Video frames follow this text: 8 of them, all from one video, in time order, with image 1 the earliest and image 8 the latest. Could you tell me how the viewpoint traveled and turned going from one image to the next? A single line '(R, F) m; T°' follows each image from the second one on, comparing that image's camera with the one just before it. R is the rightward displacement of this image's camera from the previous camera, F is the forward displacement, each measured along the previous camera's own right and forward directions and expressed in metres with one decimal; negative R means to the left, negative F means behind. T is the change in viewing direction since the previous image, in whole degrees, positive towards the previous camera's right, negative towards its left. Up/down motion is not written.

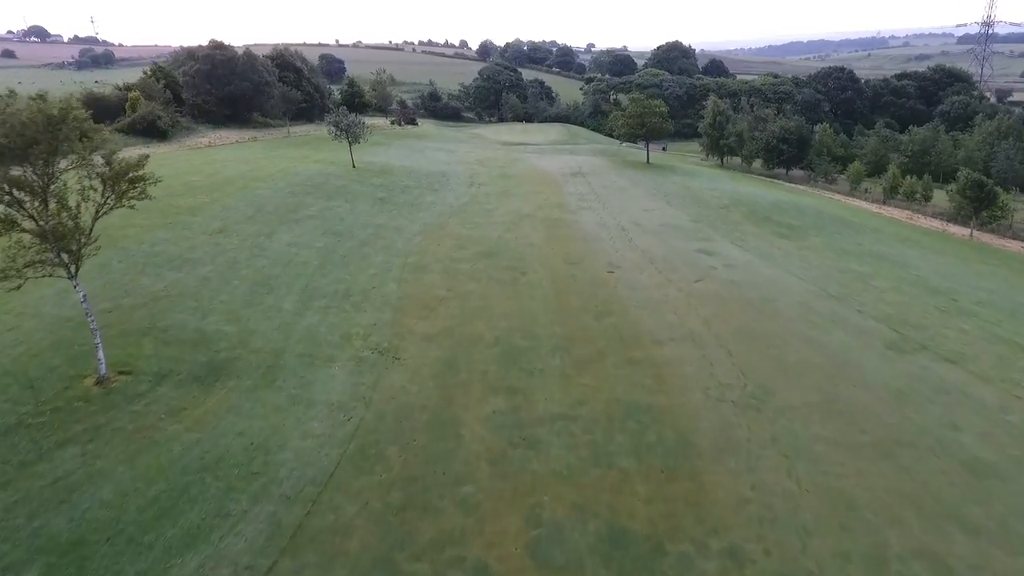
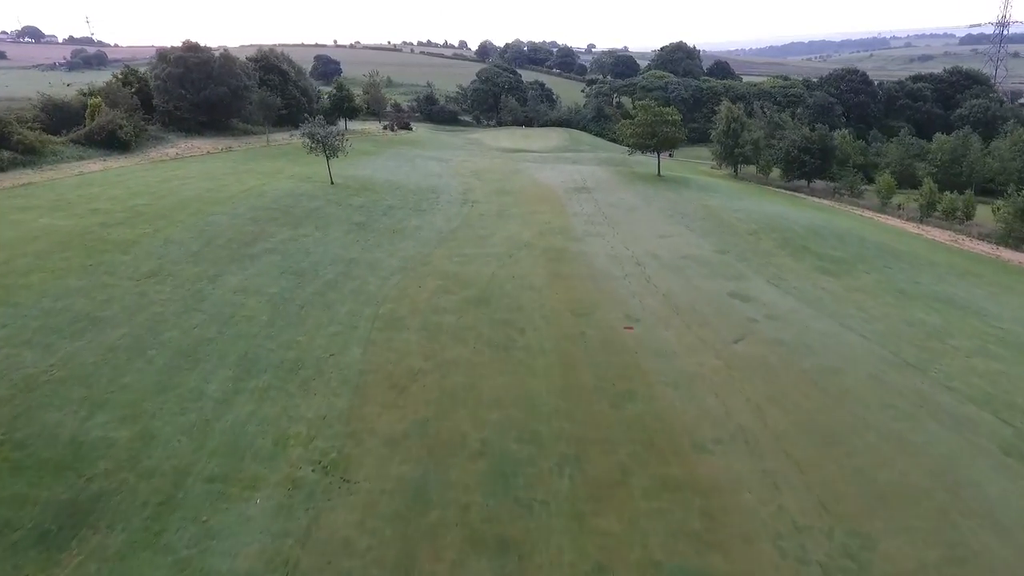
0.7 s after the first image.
(+0.2, +4.3) m; 0°
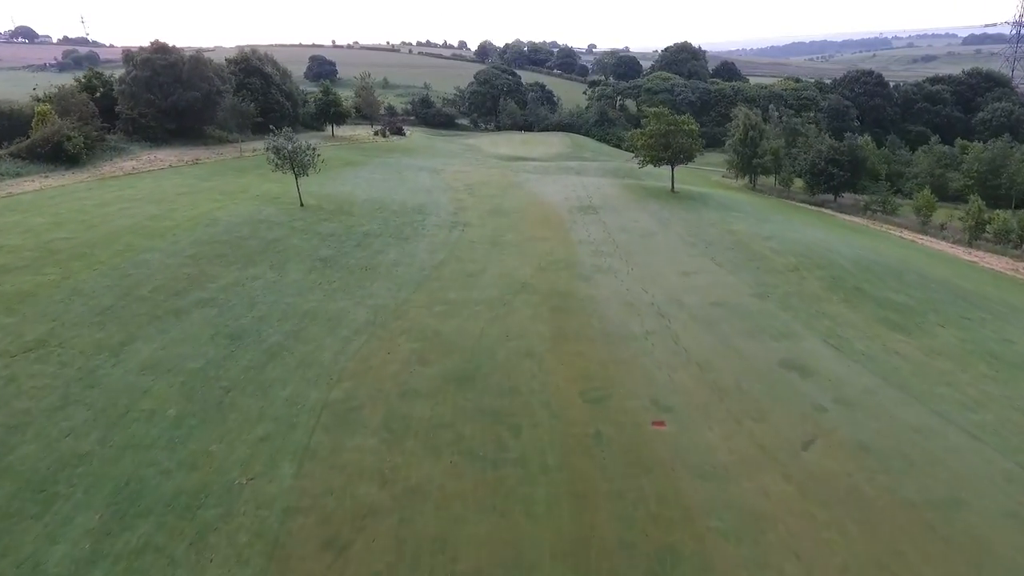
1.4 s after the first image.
(+0.2, +4.7) m; 0°
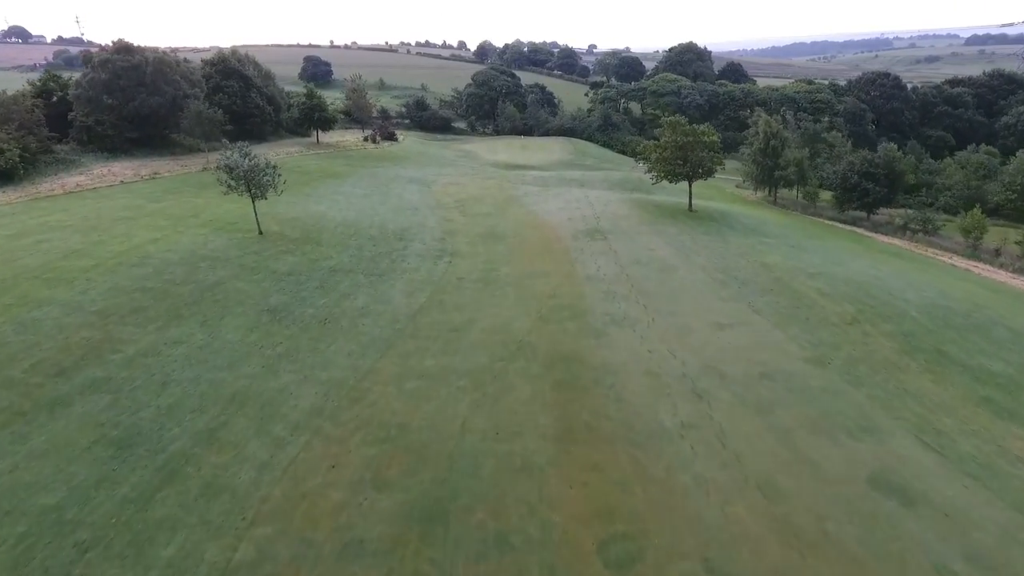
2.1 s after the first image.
(+0.2, +4.7) m; 0°
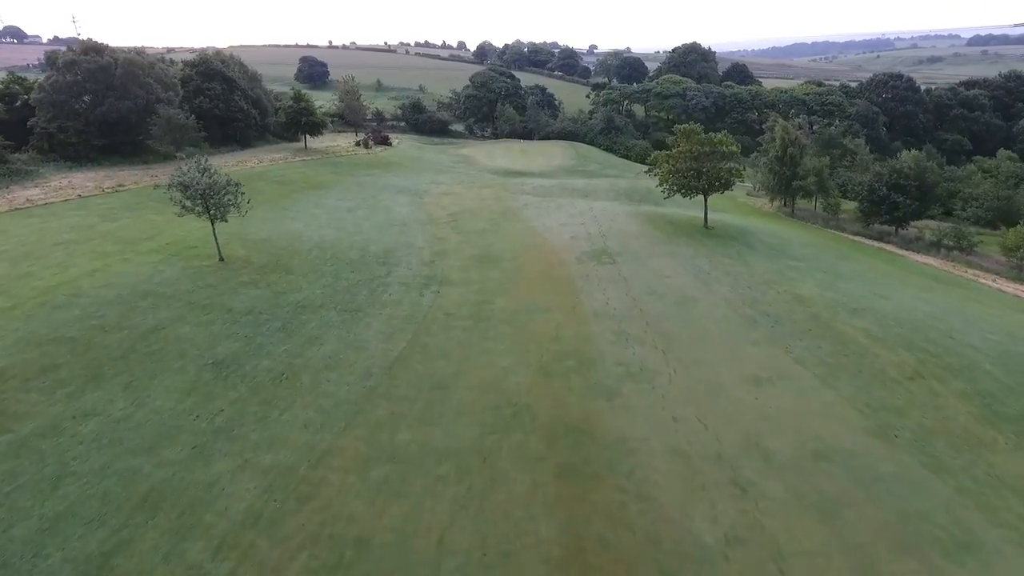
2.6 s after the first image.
(+0.1, +3.4) m; 0°
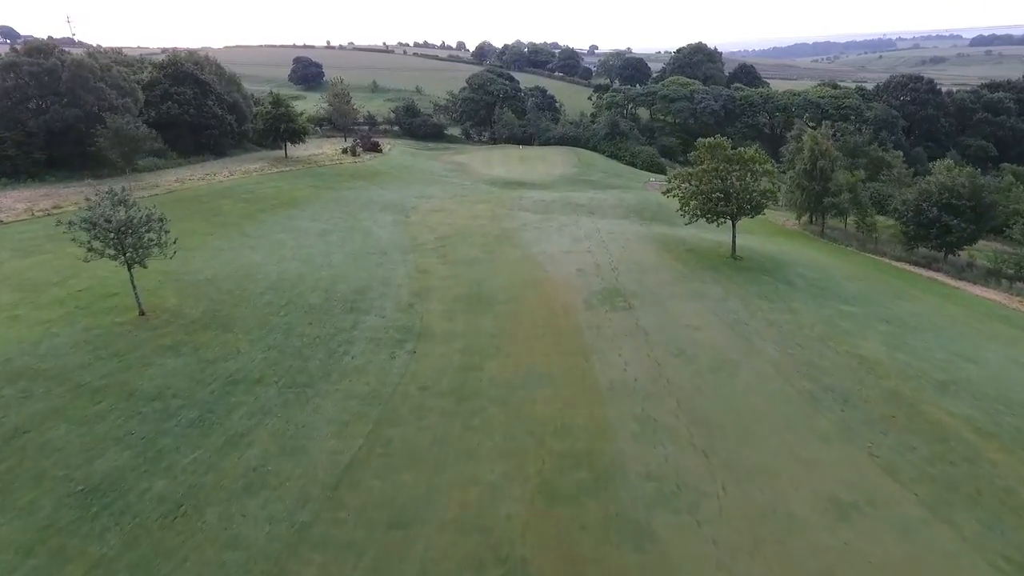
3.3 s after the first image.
(+0.2, +4.8) m; 0°
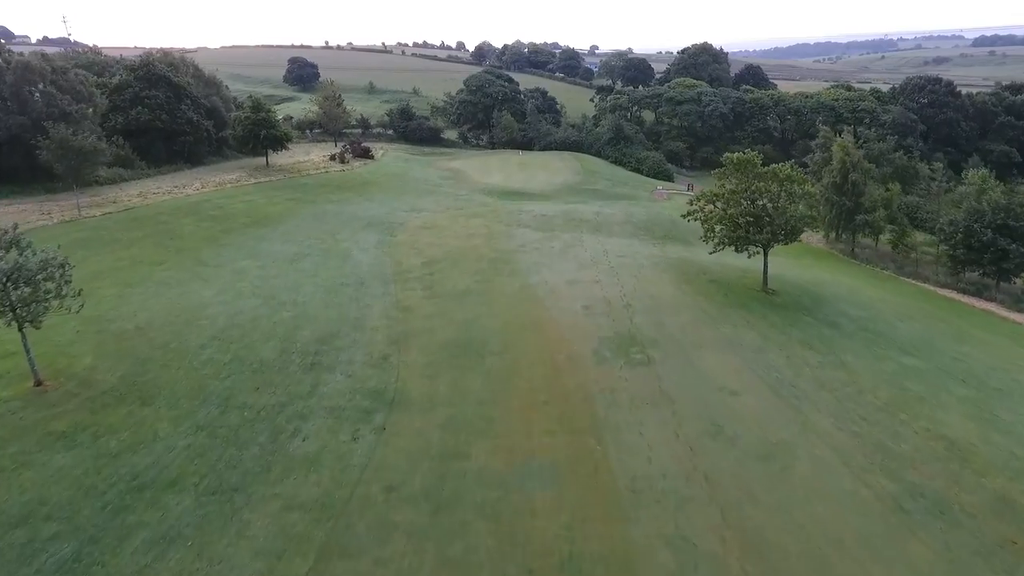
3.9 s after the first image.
(+0.2, +4.0) m; 0°
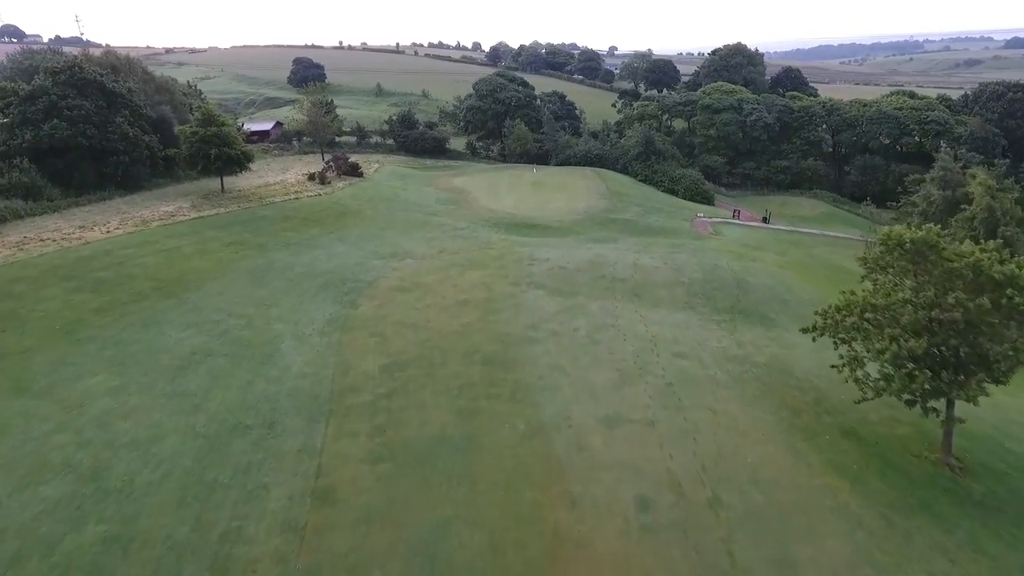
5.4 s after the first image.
(+0.3, +10.3) m; -1°
